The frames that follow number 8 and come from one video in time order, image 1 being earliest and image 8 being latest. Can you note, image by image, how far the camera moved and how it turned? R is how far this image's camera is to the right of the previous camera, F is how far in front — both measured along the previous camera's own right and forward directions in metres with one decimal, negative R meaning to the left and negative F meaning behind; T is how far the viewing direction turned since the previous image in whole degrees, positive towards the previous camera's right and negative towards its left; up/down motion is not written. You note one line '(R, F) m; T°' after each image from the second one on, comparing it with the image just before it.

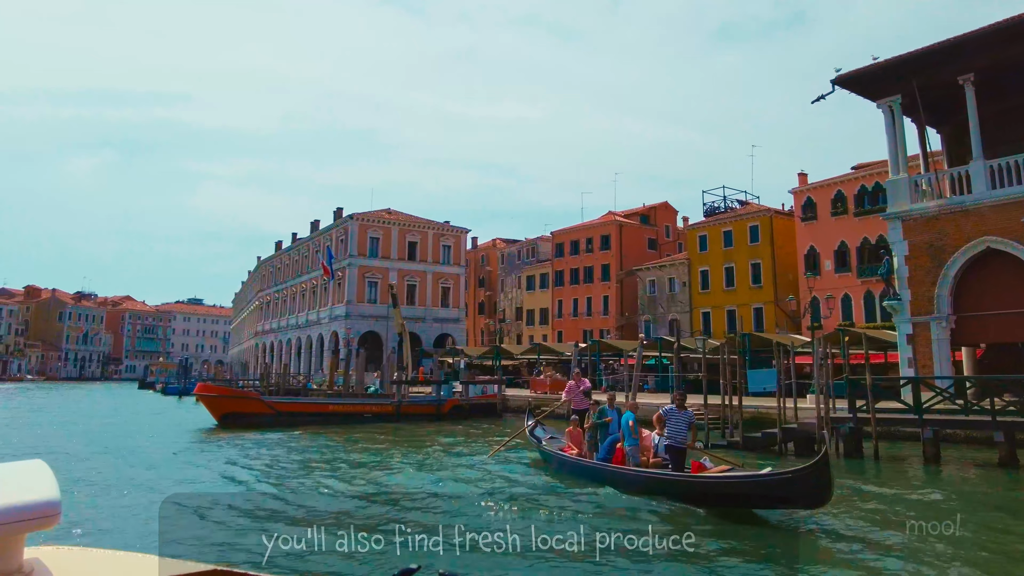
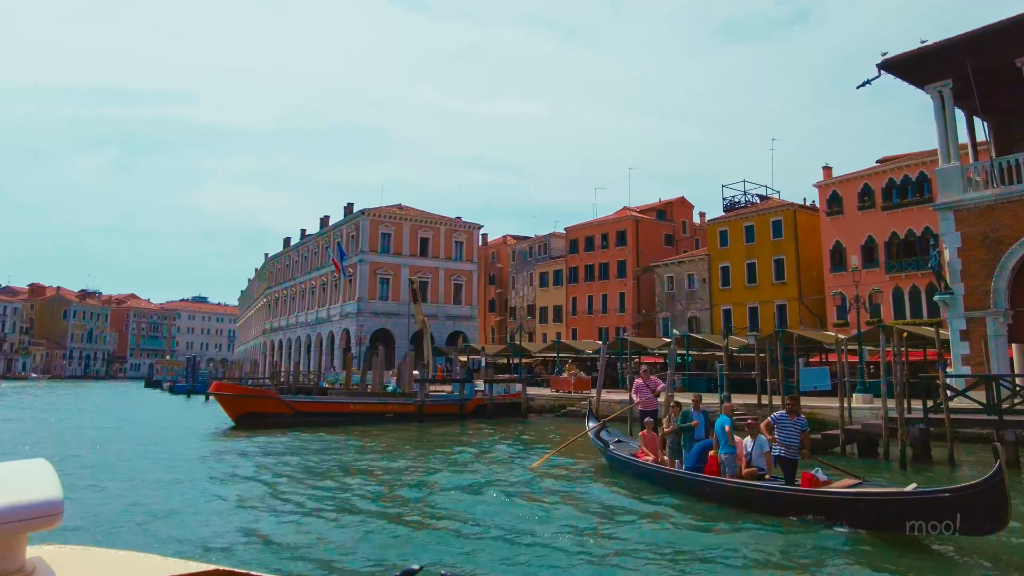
(-0.8, +1.0) m; 0°
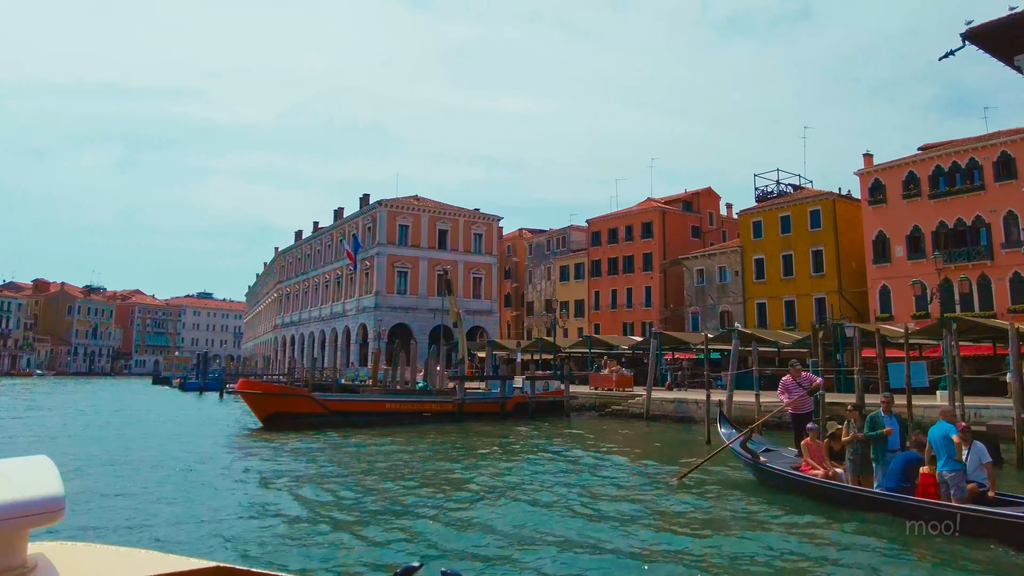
(-1.4, +1.7) m; 0°
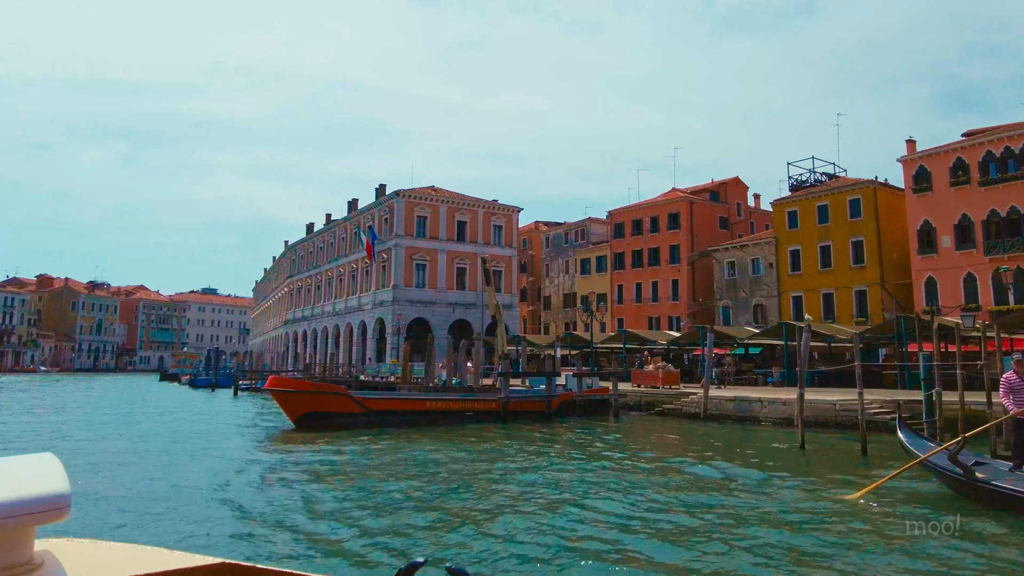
(-1.4, +1.6) m; 0°
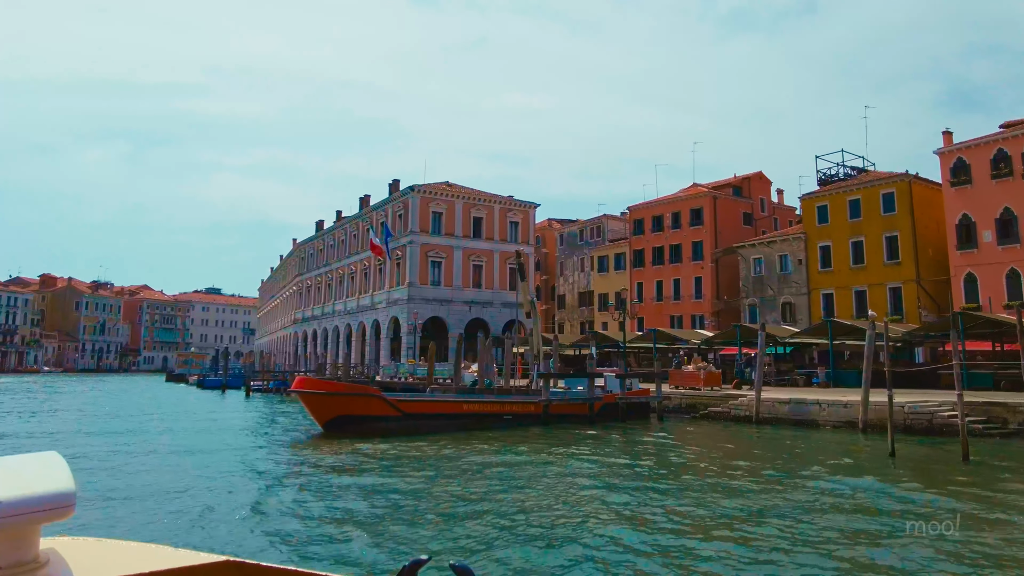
(-1.1, +1.3) m; 0°
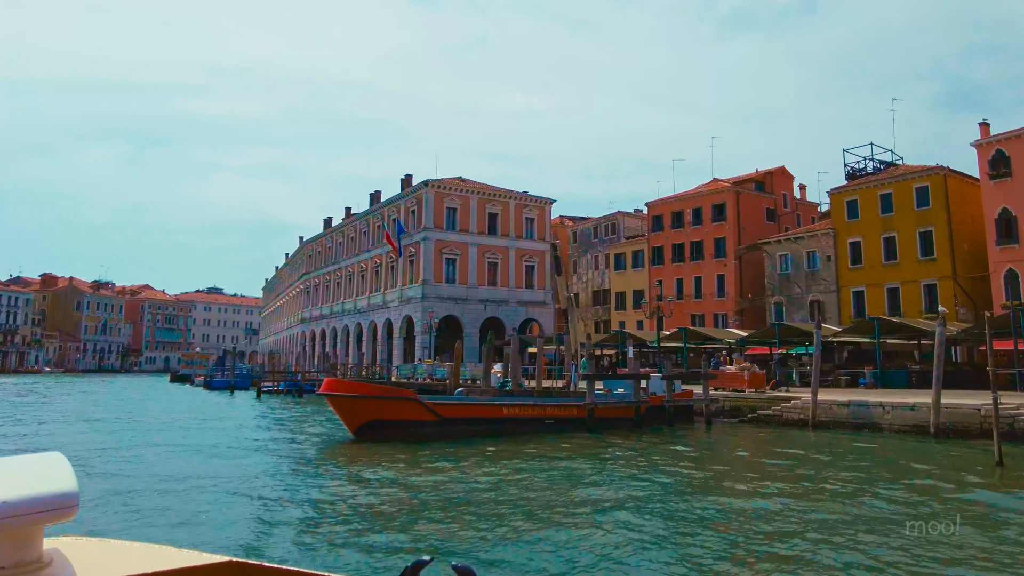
(-1.0, +1.3) m; 0°
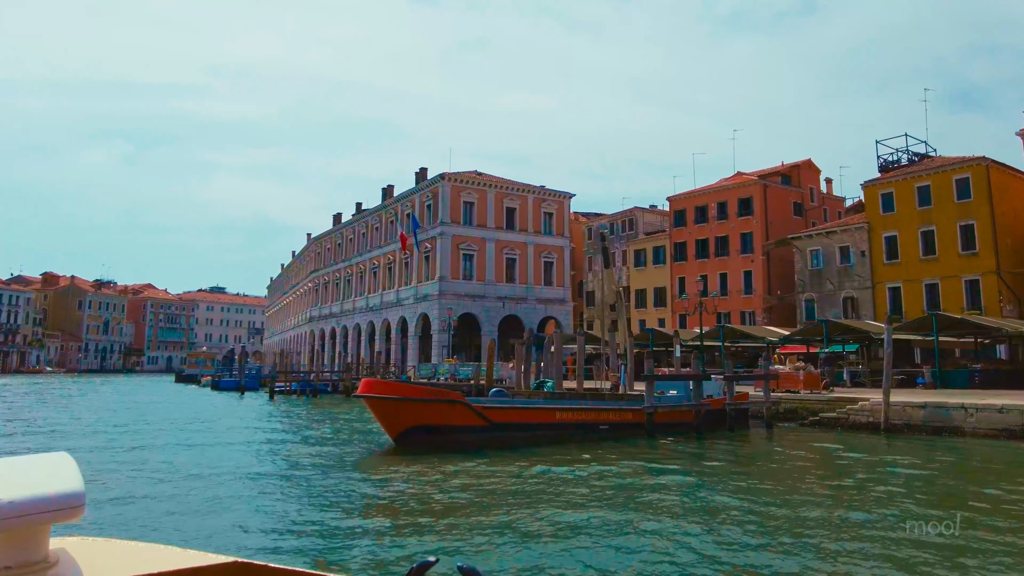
(-1.2, +1.4) m; 0°
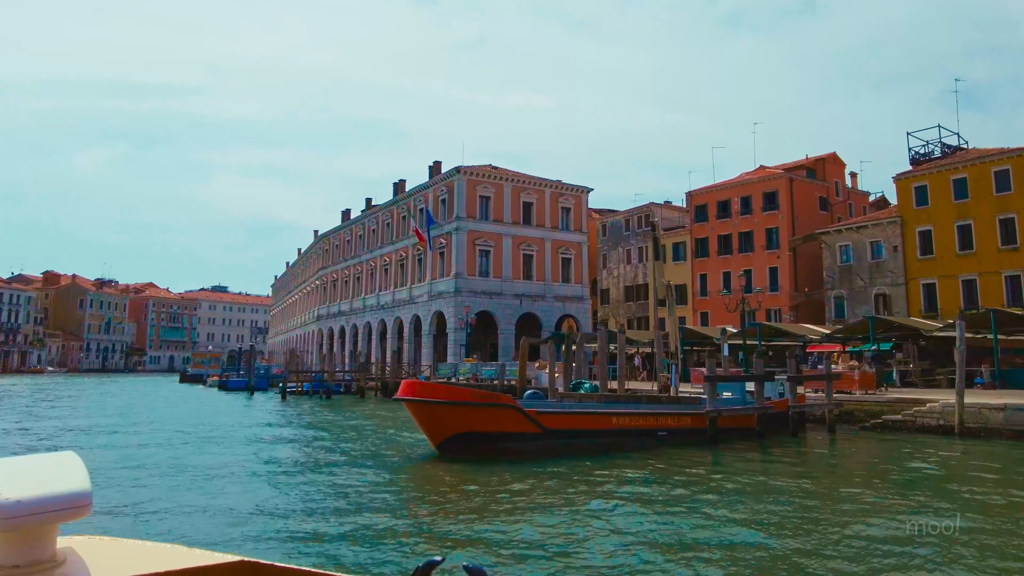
(-1.0, +1.3) m; 0°
